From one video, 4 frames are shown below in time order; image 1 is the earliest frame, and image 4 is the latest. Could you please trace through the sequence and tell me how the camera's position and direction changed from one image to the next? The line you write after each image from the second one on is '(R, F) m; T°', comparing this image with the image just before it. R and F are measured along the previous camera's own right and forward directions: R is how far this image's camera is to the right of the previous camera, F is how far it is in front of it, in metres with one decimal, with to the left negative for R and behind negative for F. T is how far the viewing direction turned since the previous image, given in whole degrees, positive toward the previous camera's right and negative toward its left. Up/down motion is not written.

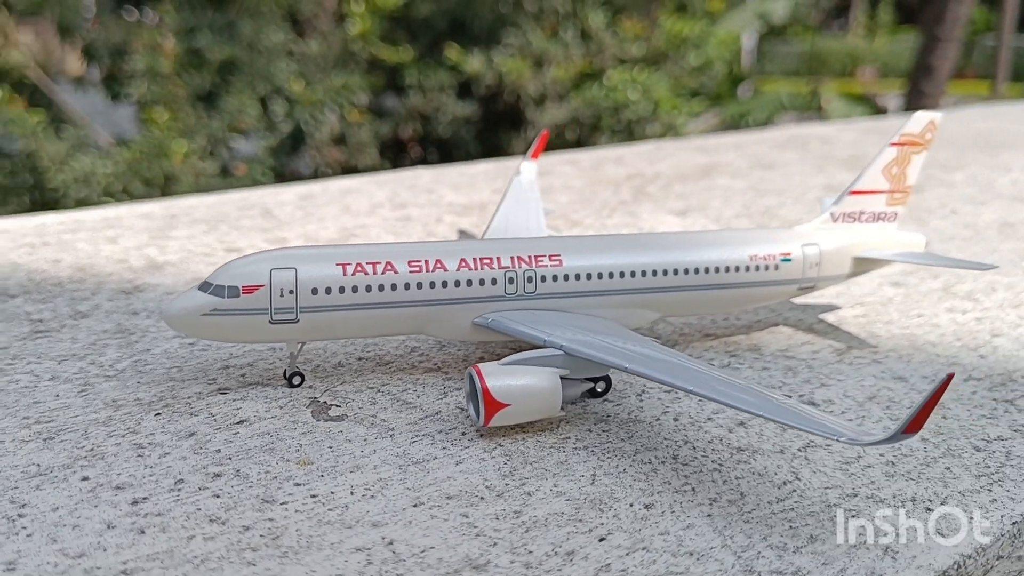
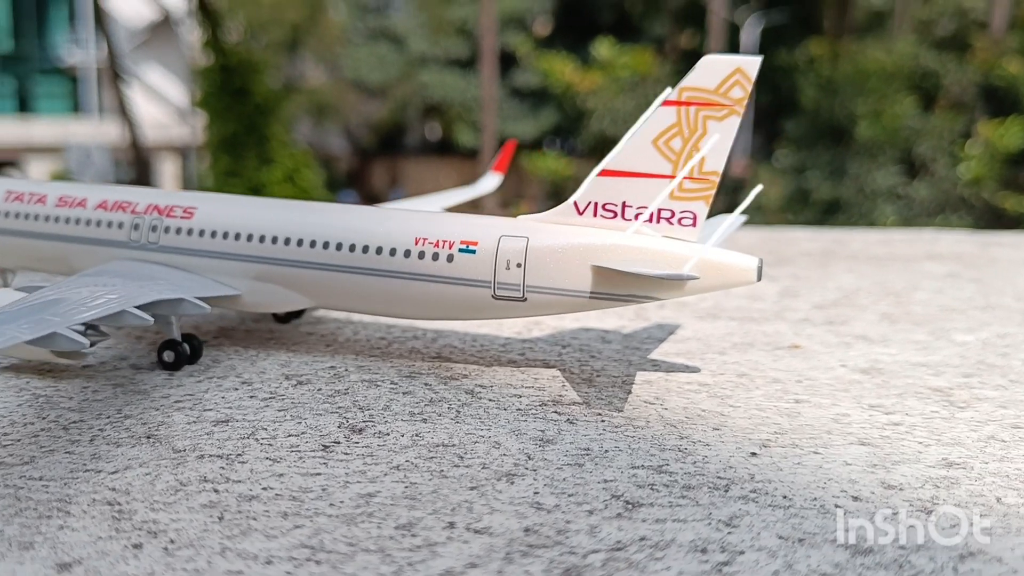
(+9.4, +6.0) m; -39°
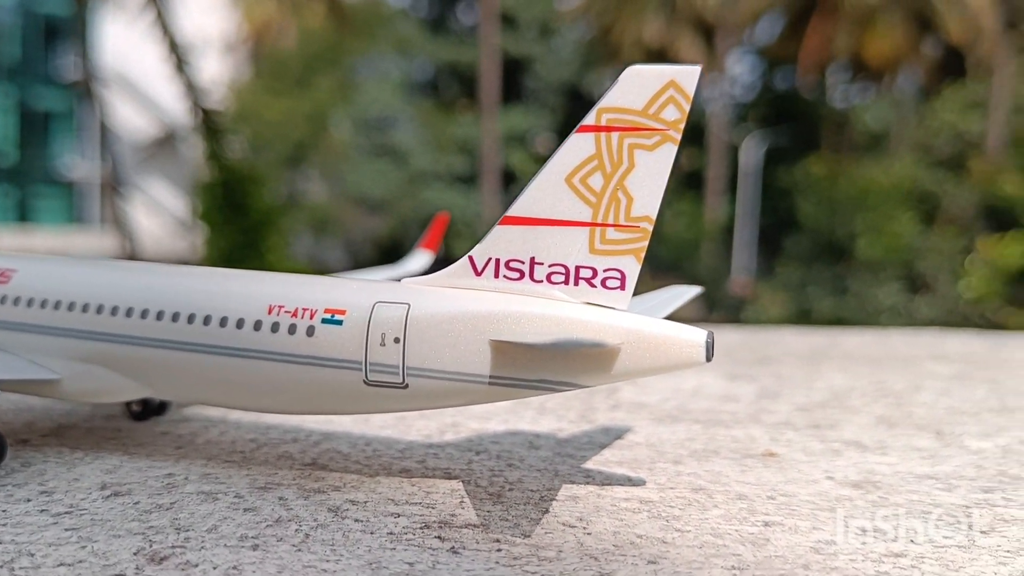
(+0.8, +2.0) m; 0°
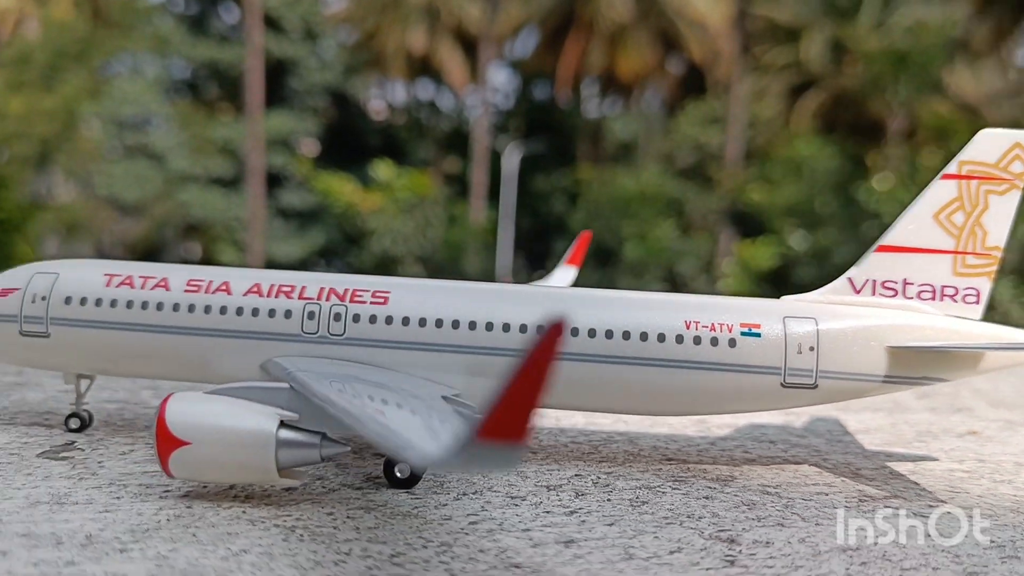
(-5.4, -0.4) m; +16°
